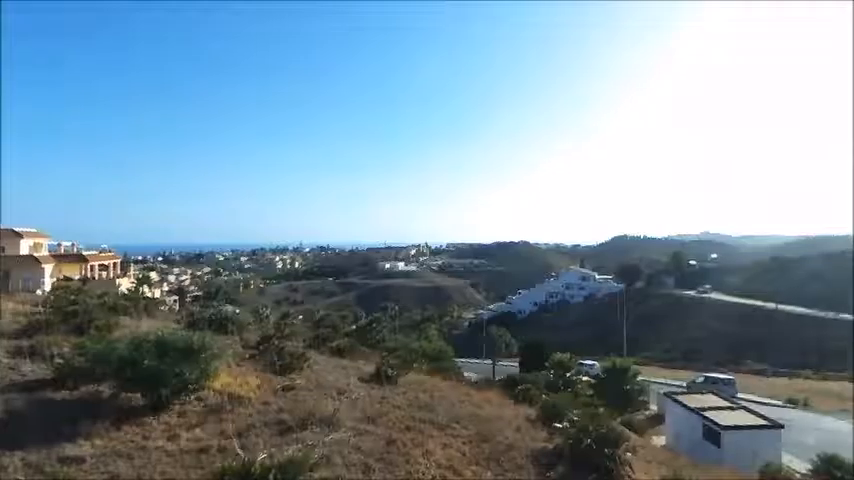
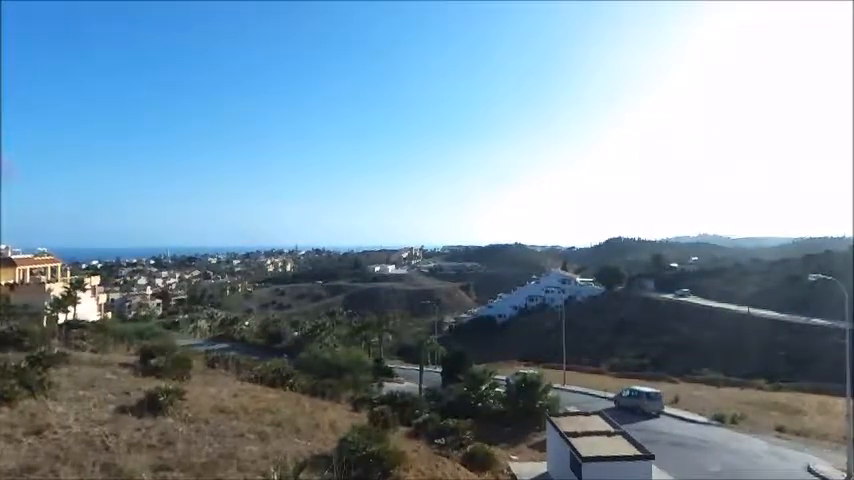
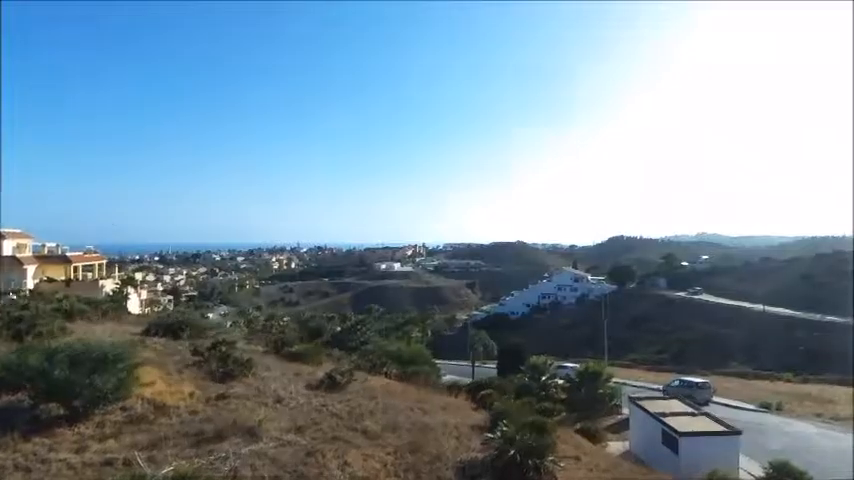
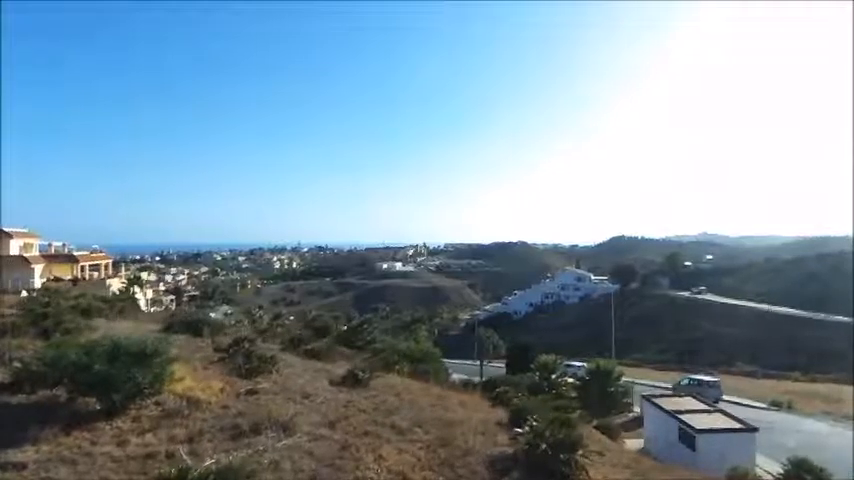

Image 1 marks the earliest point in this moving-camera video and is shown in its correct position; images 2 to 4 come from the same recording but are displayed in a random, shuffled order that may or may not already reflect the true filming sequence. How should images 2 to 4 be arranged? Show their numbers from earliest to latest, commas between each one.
4, 3, 2
